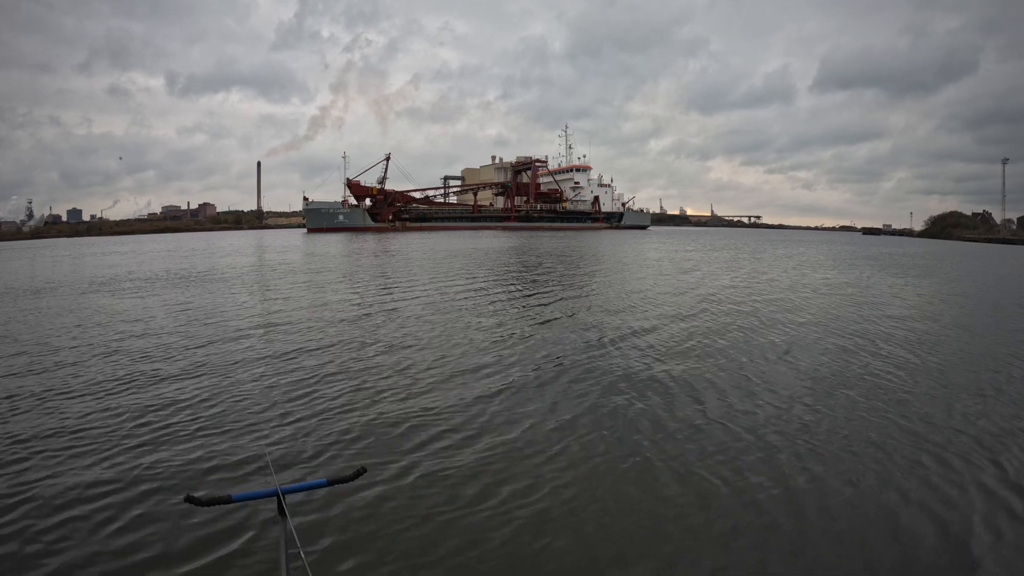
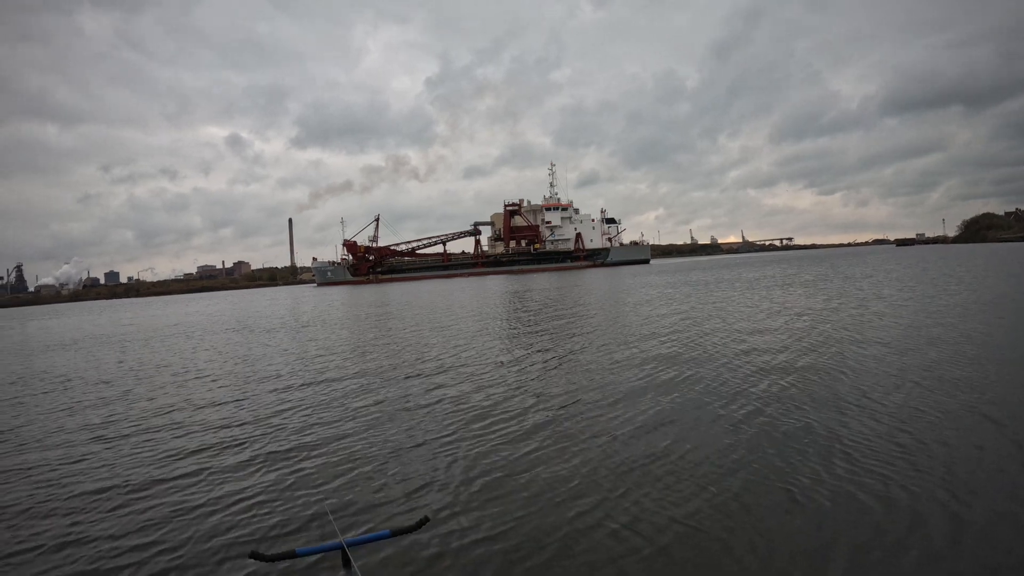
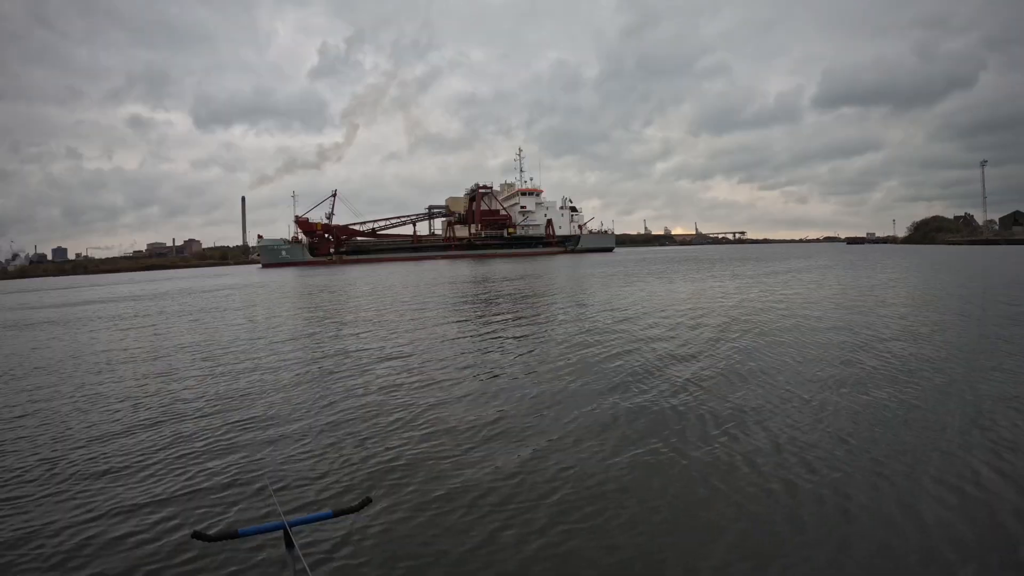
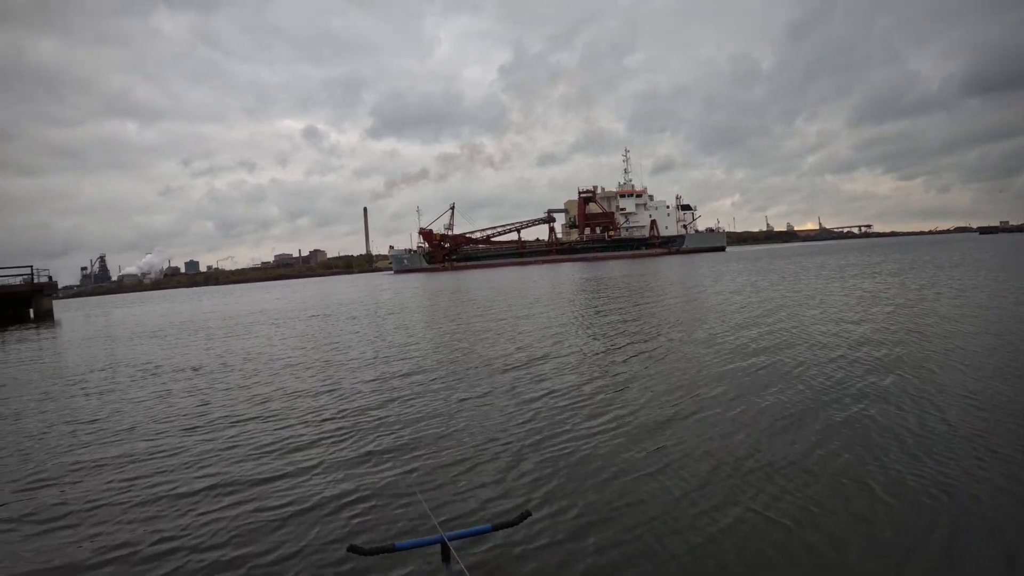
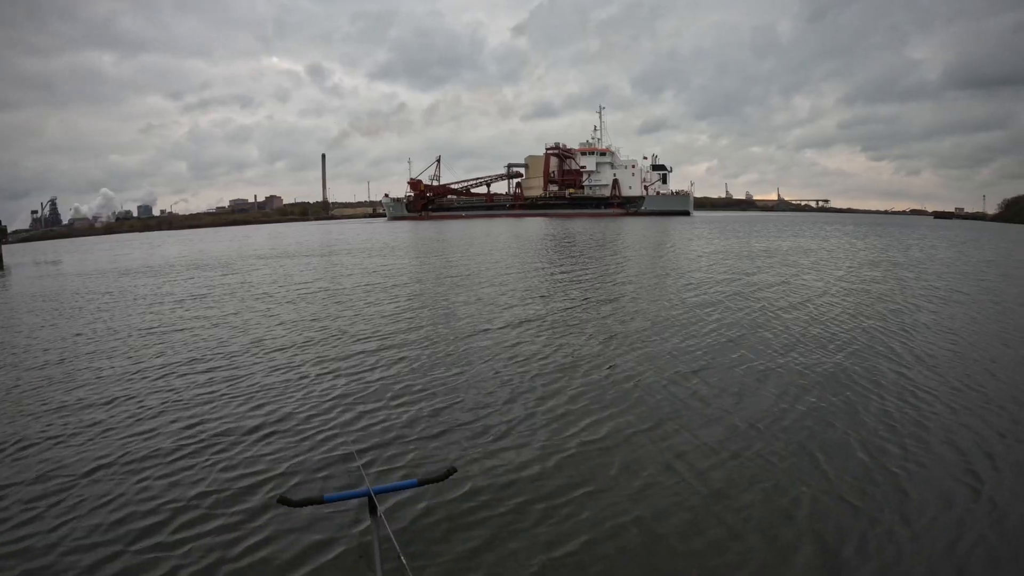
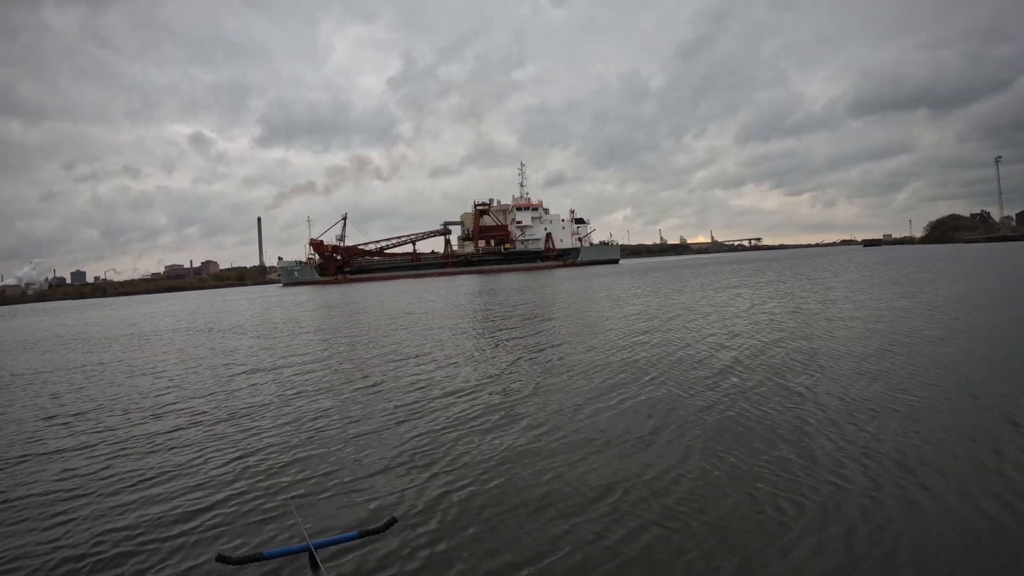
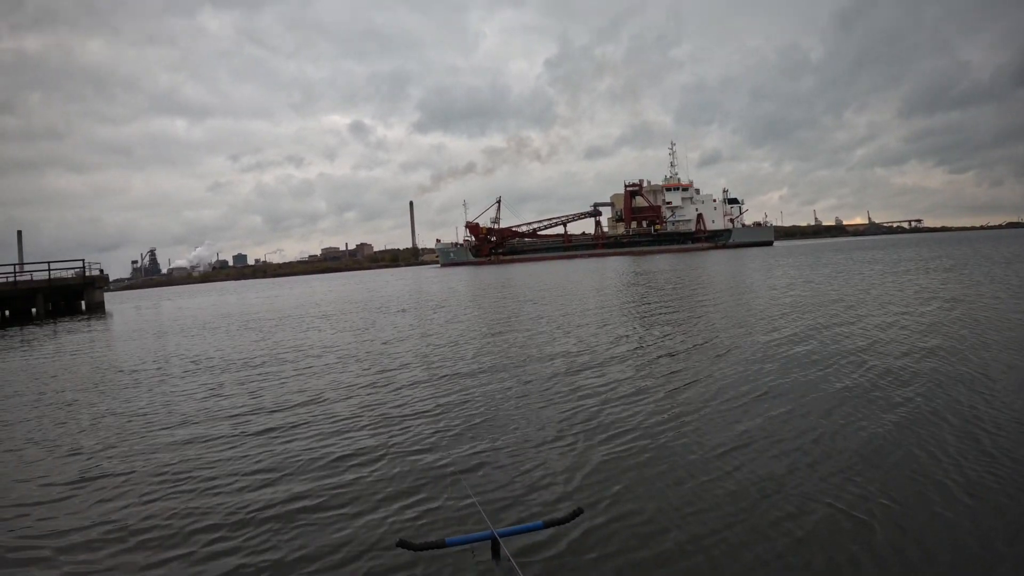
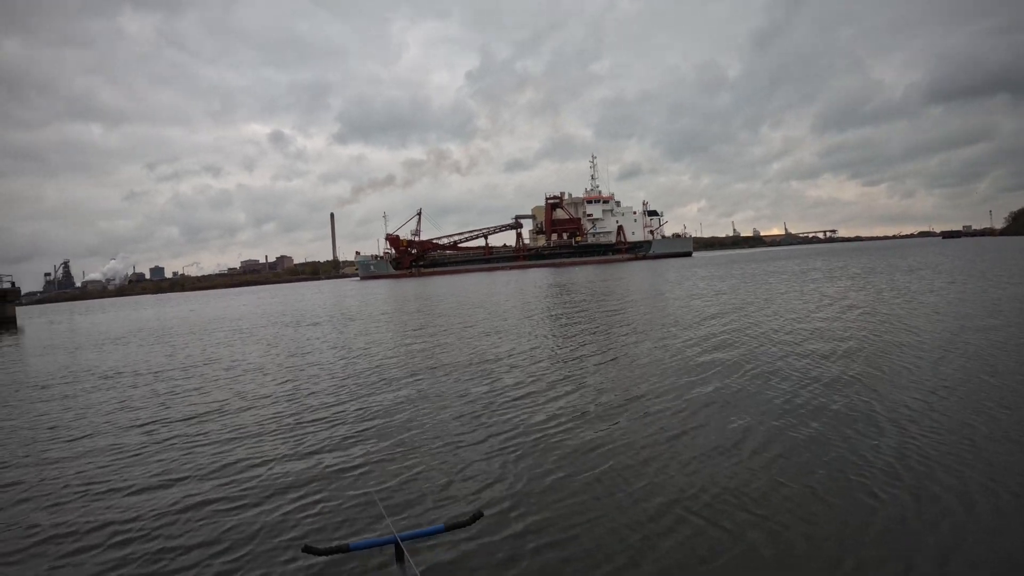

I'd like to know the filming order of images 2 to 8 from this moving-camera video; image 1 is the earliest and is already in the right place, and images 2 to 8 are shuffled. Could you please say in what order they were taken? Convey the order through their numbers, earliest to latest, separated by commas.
3, 6, 2, 8, 4, 7, 5
